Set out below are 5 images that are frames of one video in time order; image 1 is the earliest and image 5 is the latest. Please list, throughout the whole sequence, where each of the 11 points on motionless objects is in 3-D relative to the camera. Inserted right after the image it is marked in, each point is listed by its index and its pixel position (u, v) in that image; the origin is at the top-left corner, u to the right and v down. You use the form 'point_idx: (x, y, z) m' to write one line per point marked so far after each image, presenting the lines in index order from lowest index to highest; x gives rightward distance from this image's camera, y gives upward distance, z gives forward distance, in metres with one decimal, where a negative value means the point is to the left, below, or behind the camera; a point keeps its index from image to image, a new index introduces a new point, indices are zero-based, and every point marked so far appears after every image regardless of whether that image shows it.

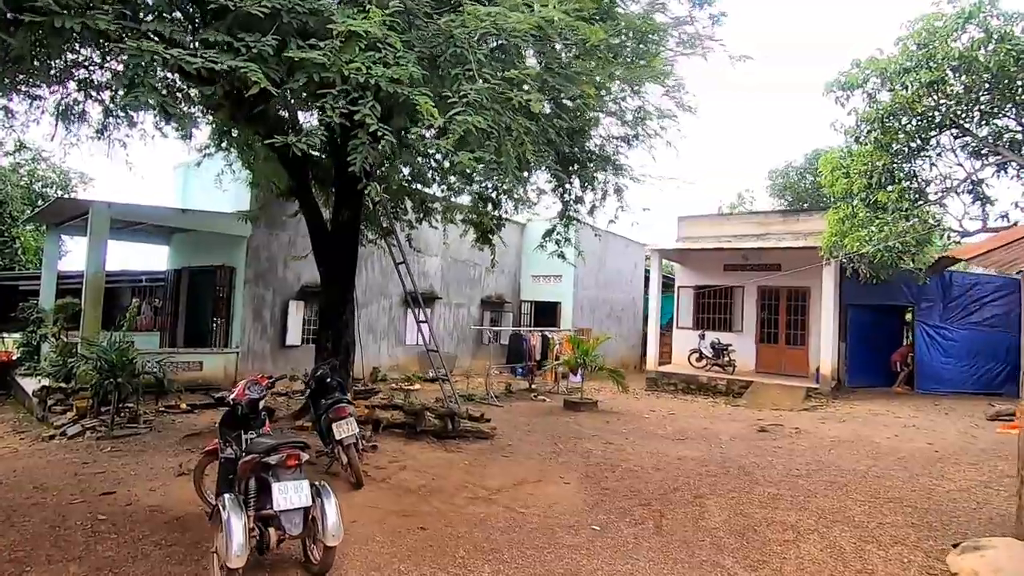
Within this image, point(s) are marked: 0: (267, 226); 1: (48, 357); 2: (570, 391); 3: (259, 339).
0: (-5.0, +1.3, +10.9) m
1: (-7.9, -1.2, +9.2) m
2: (+1.2, -2.2, +11.5) m
3: (-5.1, -1.0, +10.8) m
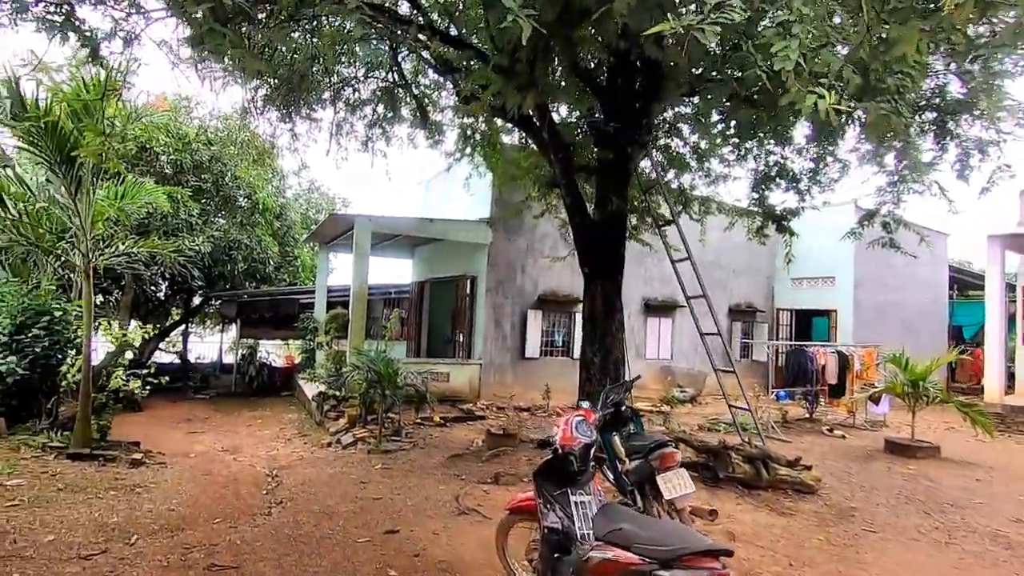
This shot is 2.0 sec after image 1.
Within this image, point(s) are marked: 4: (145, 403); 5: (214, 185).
0: (-0.1, +1.1, +10.5) m
1: (-3.4, -1.4, +9.8) m
2: (+6.0, -2.3, +8.8) m
3: (-0.2, -1.2, +10.4) m
4: (-7.6, -2.4, +11.2) m
5: (-6.5, +2.2, +11.8) m
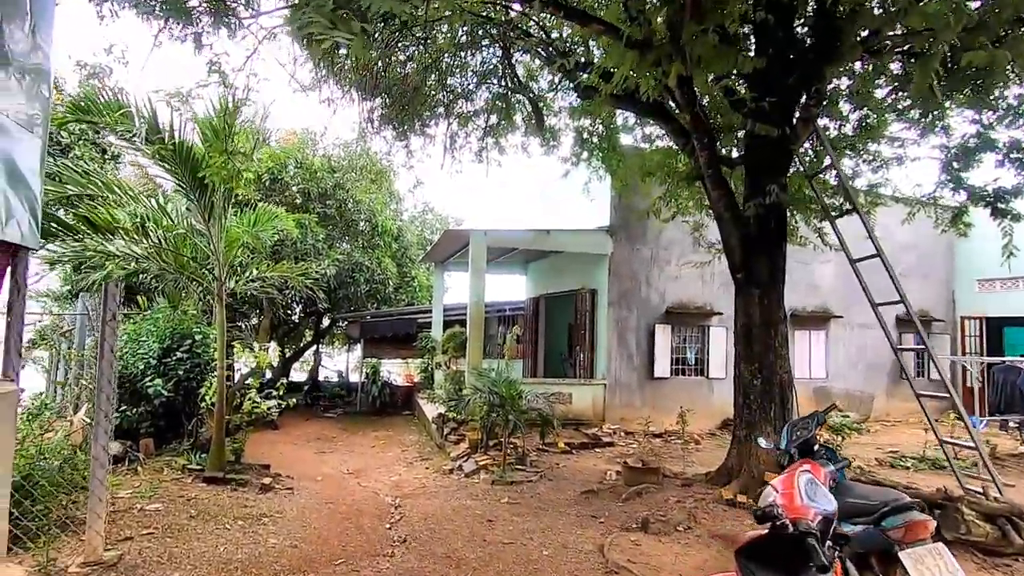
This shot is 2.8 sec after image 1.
0: (+2.1, +0.9, +9.7) m
1: (-1.2, -1.7, +9.6) m
2: (+7.8, -2.2, +6.7) m
3: (+2.0, -1.4, +9.5) m
4: (-5.0, -2.9, +11.7) m
5: (-4.0, +1.8, +12.3) m
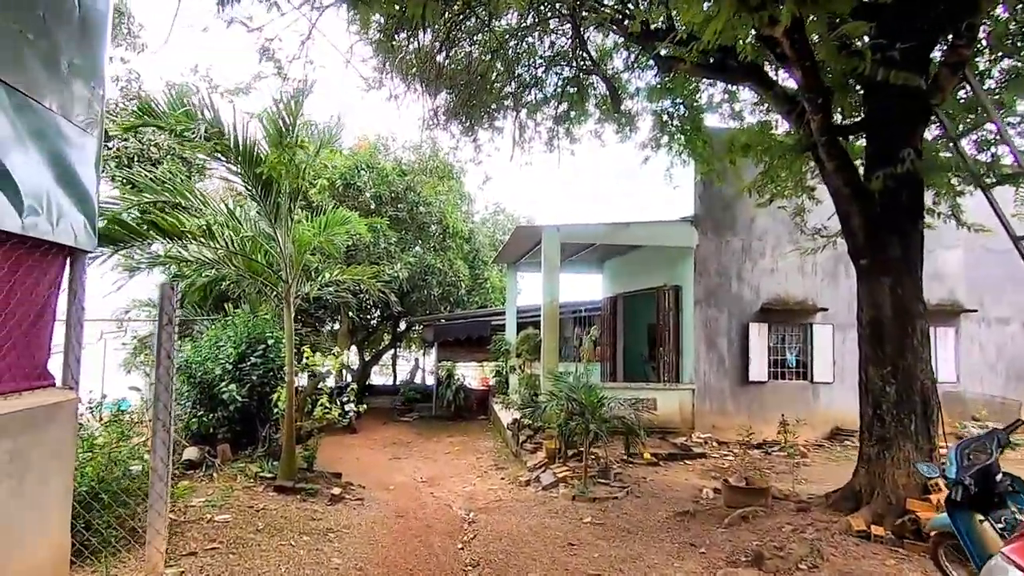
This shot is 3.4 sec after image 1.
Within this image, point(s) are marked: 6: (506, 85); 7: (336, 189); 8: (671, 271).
0: (+3.3, +0.9, +8.8) m
1: (+0.1, -1.7, +9.1) m
2: (+8.6, -2.0, +5.1) m
3: (+3.3, -1.3, +8.7) m
4: (-3.4, -3.0, +11.8) m
5: (-2.3, +1.7, +12.2) m
6: (-0.1, +2.6, +6.9) m
7: (-3.8, +2.1, +11.4) m
8: (+2.7, +0.3, +9.2) m
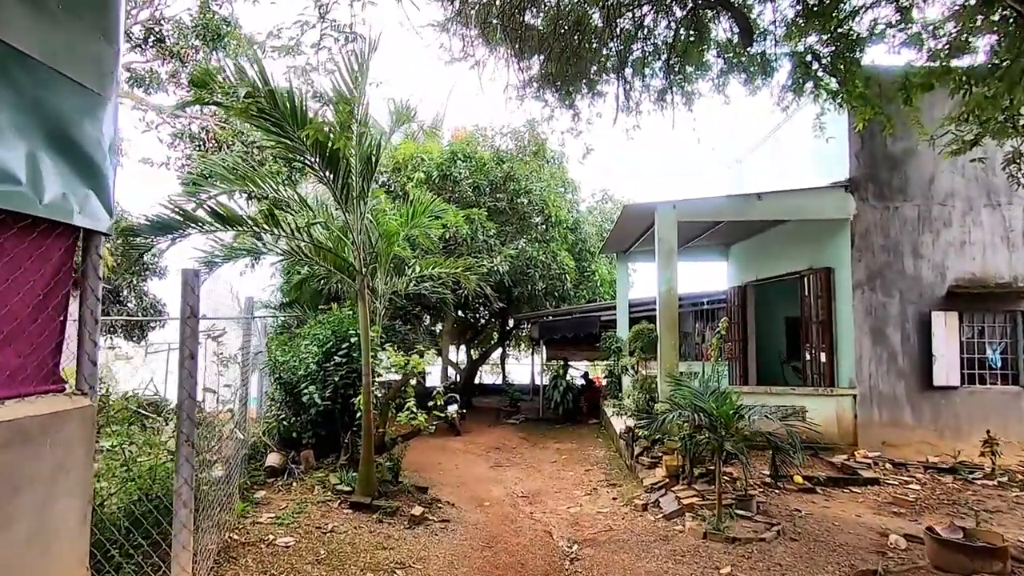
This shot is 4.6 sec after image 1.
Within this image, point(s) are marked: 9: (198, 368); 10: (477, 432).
0: (+4.8, +1.2, +7.0) m
1: (+1.8, -1.6, +8.0) m
2: (+9.3, -1.6, +2.2) m
3: (+4.8, -1.1, +6.9) m
4: (-1.0, -2.9, +11.3) m
5: (-0.1, +1.8, +11.5) m
6: (+1.0, +2.7, +5.8) m
7: (-1.6, +2.2, +11.0) m
8: (+4.3, +0.5, +7.5) m
9: (-1.6, -0.4, +2.8) m
10: (-0.7, -2.9, +10.8) m
